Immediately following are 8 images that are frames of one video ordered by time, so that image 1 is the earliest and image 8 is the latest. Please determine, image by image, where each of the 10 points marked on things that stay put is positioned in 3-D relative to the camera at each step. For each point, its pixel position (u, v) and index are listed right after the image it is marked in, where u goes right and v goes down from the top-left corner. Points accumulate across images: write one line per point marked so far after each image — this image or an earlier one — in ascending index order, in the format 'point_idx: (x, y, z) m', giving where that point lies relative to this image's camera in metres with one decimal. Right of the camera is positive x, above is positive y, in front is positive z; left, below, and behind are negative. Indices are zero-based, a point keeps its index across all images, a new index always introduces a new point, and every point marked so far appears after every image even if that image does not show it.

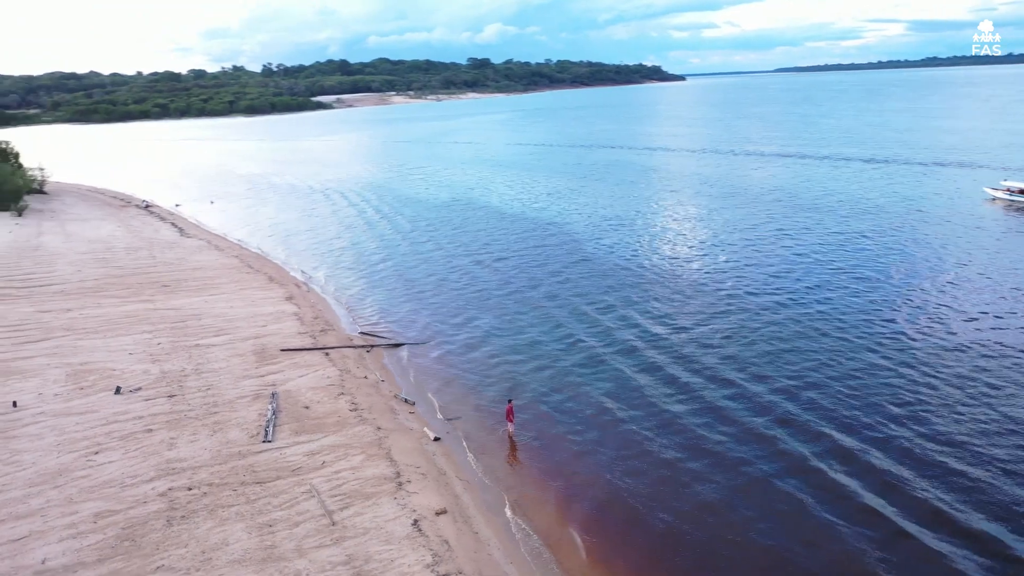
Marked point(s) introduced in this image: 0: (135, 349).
0: (-8.8, -1.4, +19.1) m
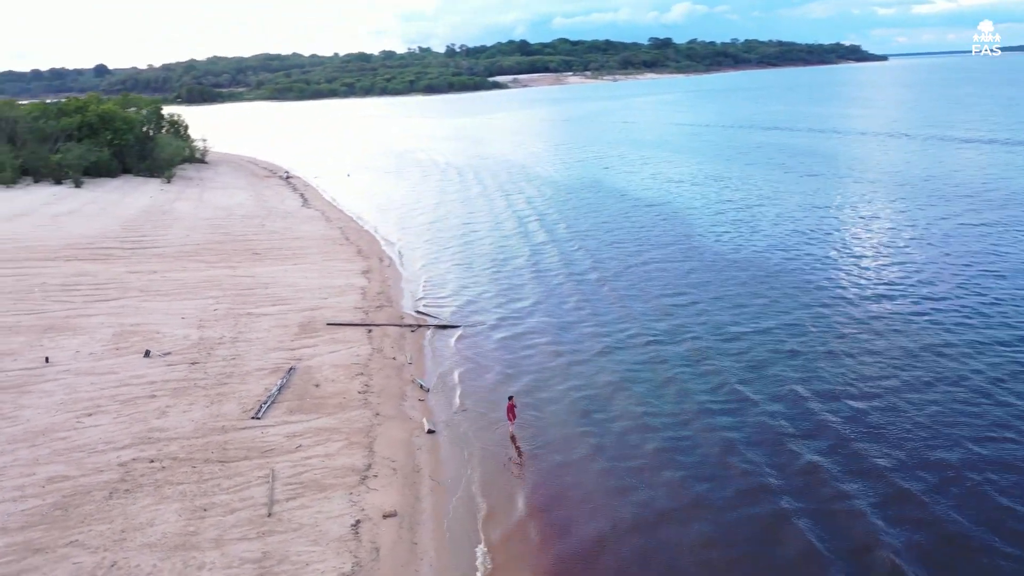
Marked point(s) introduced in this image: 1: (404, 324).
0: (-7.6, -0.6, +19.4) m
1: (-2.6, -0.9, +19.3) m
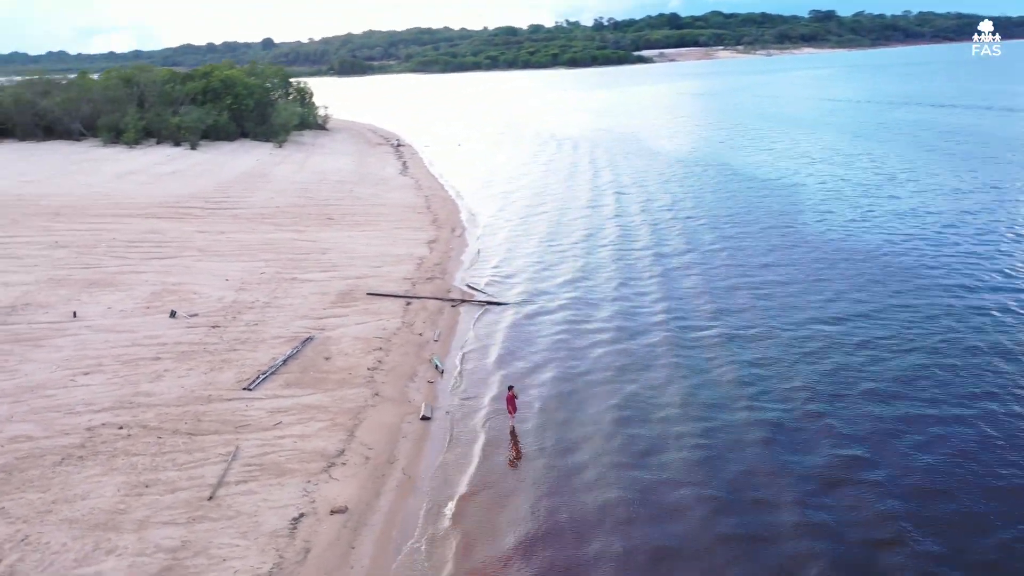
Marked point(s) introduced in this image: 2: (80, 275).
0: (-6.4, +0.3, +19.0) m
1: (-1.5, -0.2, +18.1) m
2: (-9.6, +0.3, +18.2) m
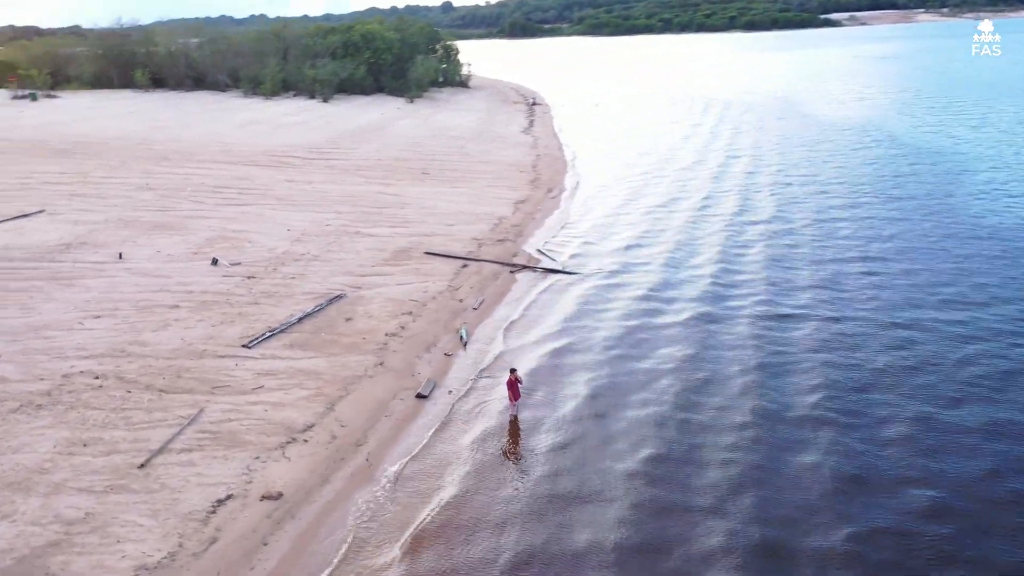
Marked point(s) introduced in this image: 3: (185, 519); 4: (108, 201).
0: (-4.7, +1.4, +18.2) m
1: (-0.1, +0.5, +16.4) m
2: (-8.0, +1.5, +18.1) m
3: (-3.2, -2.2, +7.9) m
4: (-9.6, +2.1, +19.5) m
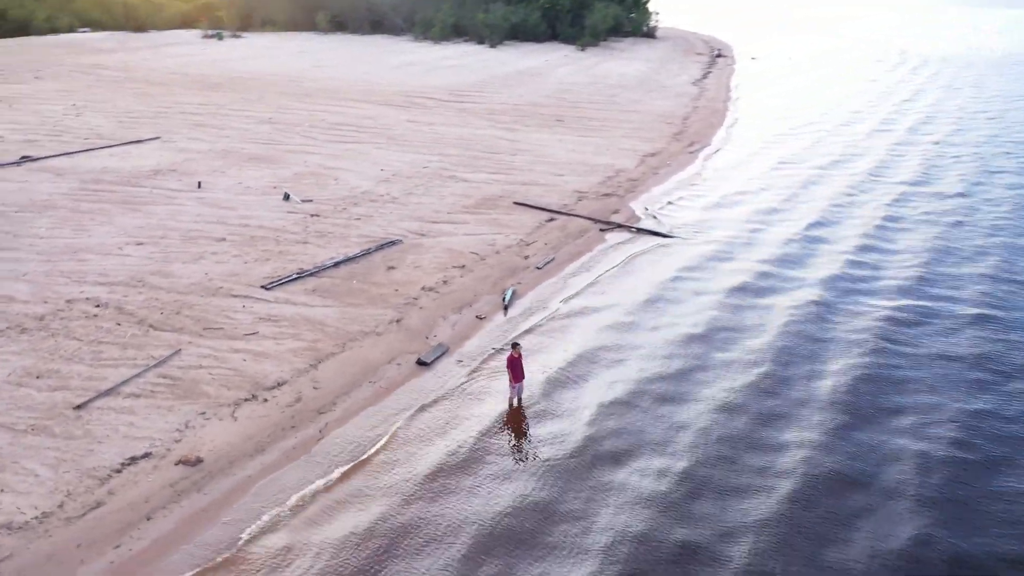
0: (-2.4, +2.6, +17.1) m
1: (+1.6, +1.2, +14.3) m
2: (-5.6, +3.0, +17.7) m
3: (-3.6, -1.6, +6.9) m
4: (-6.8, +3.7, +19.5) m
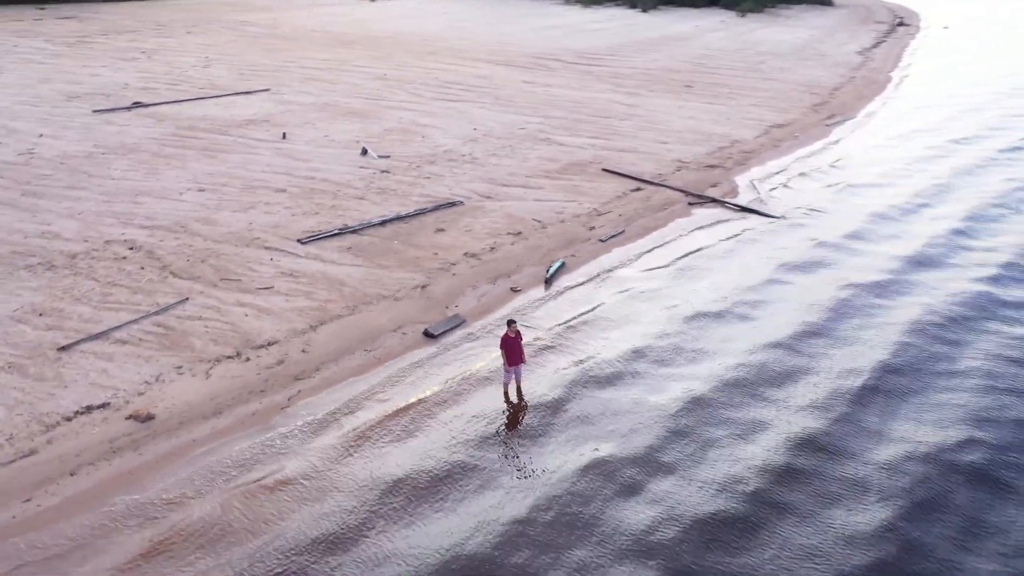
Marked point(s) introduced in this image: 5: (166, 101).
0: (-0.4, +3.2, +16.2) m
1: (+2.8, +1.5, +12.8) m
2: (-3.4, +3.9, +17.4) m
3: (-3.9, -1.1, +6.6) m
4: (-4.2, +4.8, +19.3) m
5: (-7.2, +3.9, +17.1) m
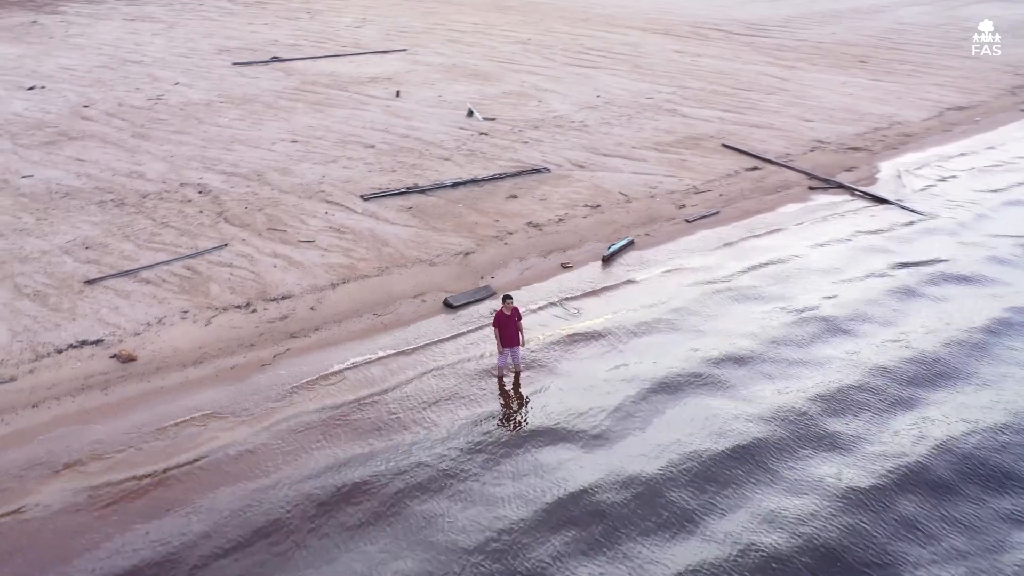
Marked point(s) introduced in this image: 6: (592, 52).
0: (+2.0, +3.6, +15.1) m
1: (+4.2, +1.5, +11.1) m
2: (-0.7, +4.5, +16.9) m
3: (-3.9, -0.5, +6.7) m
4: (-0.9, +5.5, +18.9) m
5: (-4.4, +4.9, +17.5) m
6: (+1.8, +5.4, +18.7) m
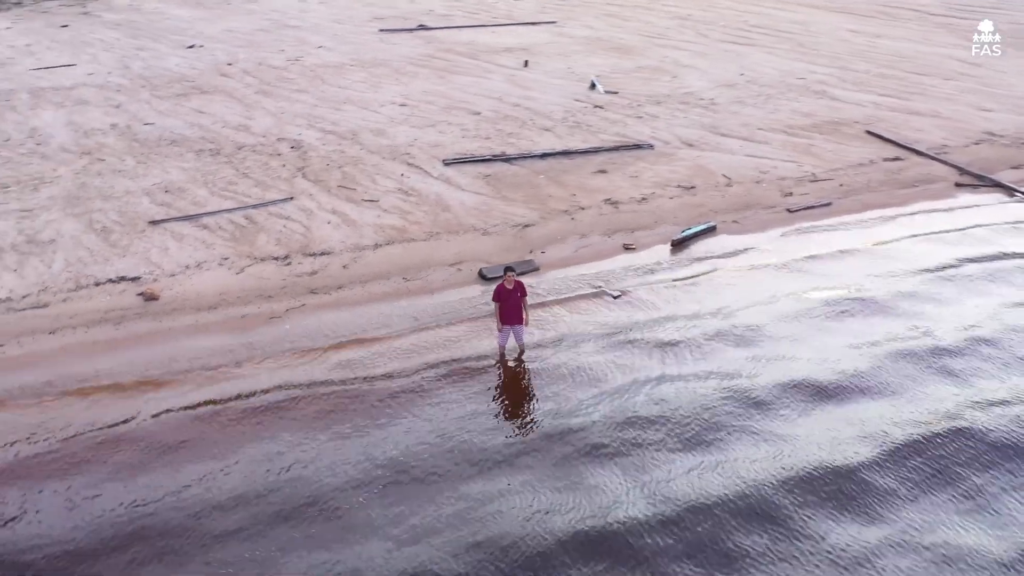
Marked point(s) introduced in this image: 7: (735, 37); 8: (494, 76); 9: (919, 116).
0: (+4.3, +3.6, +13.7) m
1: (+5.3, +1.3, +9.4) m
2: (+2.2, +4.8, +16.0) m
3: (-3.7, +0.1, +6.9) m
4: (+2.5, +5.8, +18.0) m
5: (-1.3, +5.6, +17.4) m
6: (+5.1, +5.4, +17.2) m
7: (+4.5, +5.0, +16.4) m
8: (-0.3, +3.5, +13.5) m
9: (+5.7, +2.4, +11.5) m
